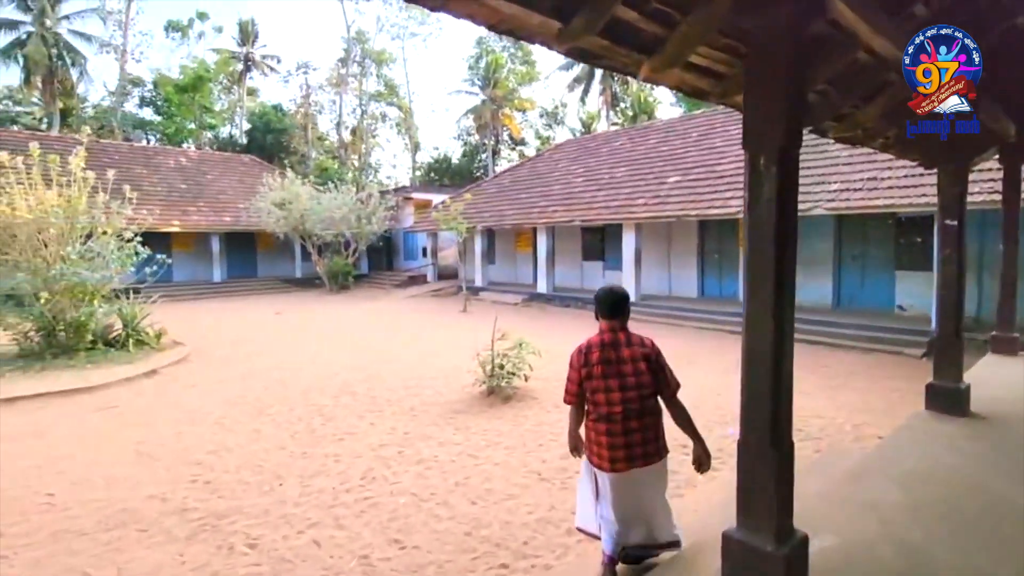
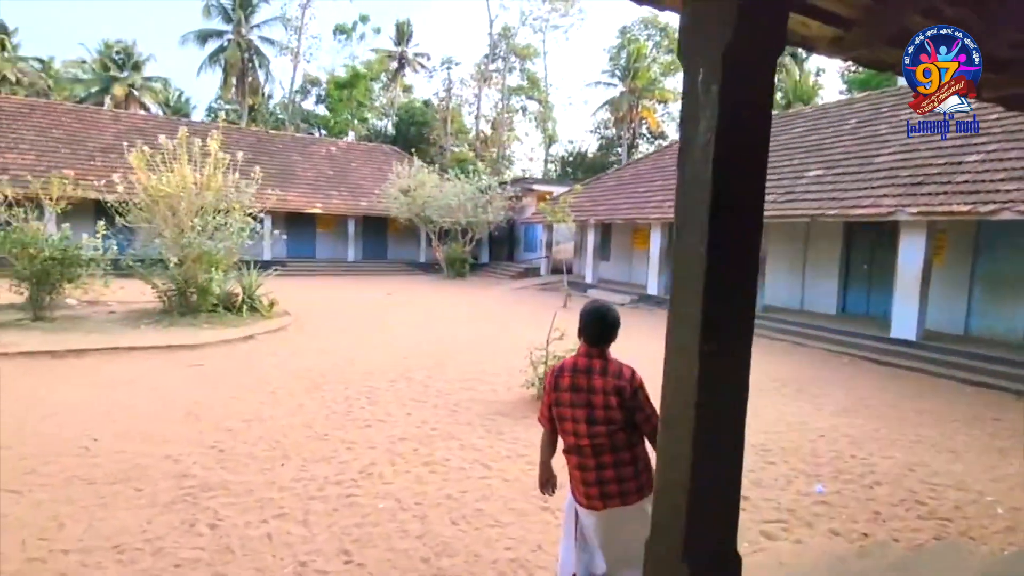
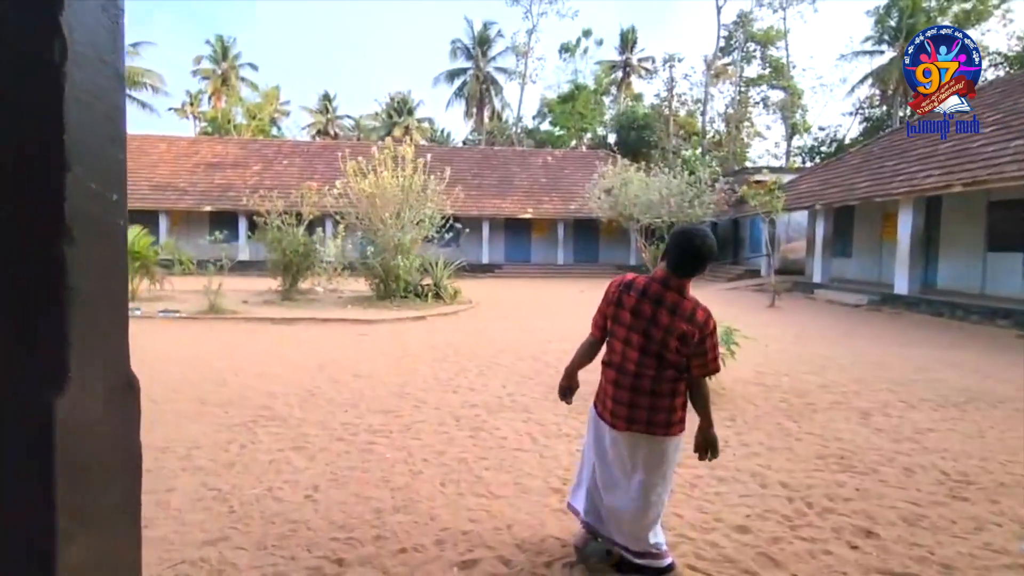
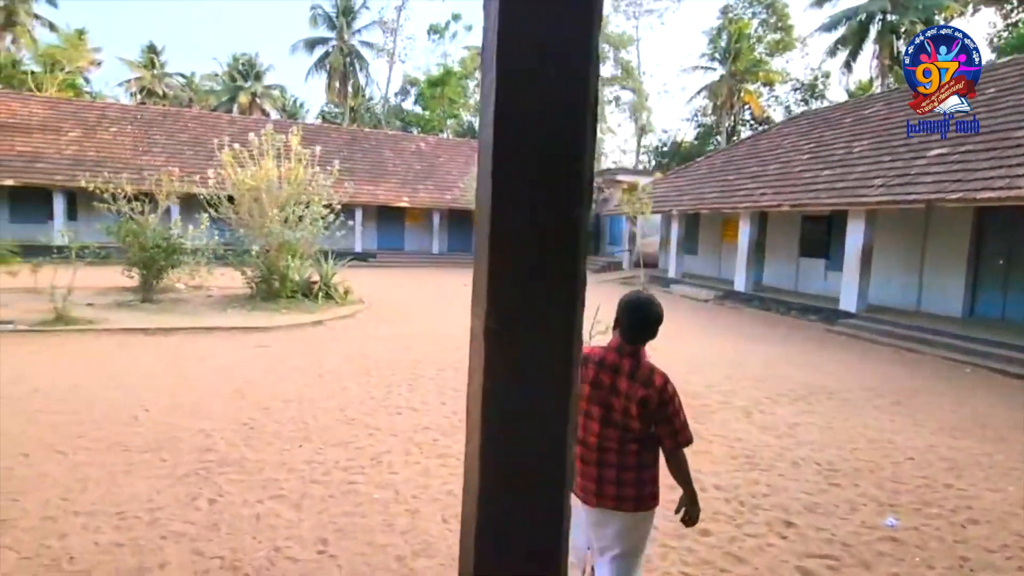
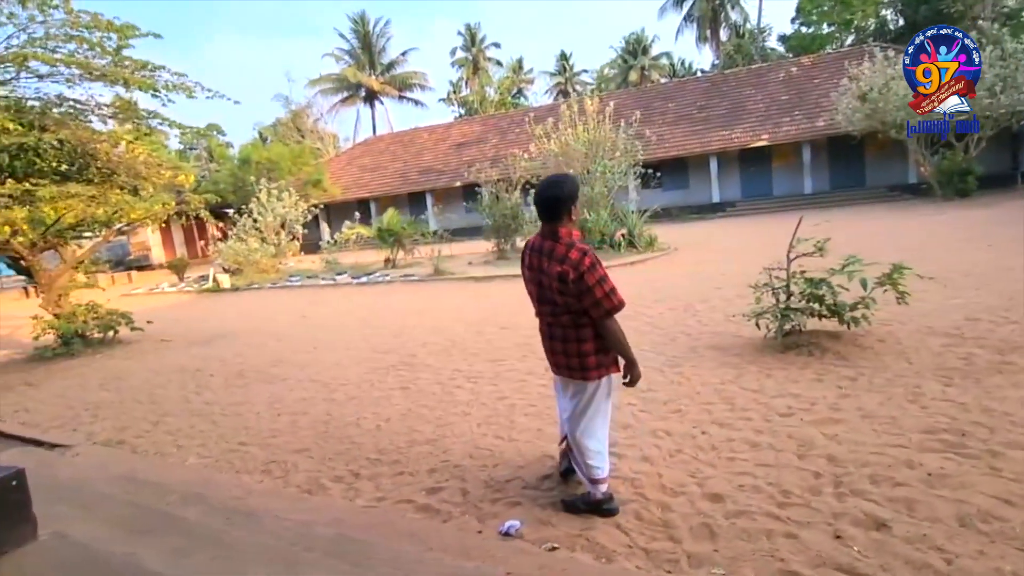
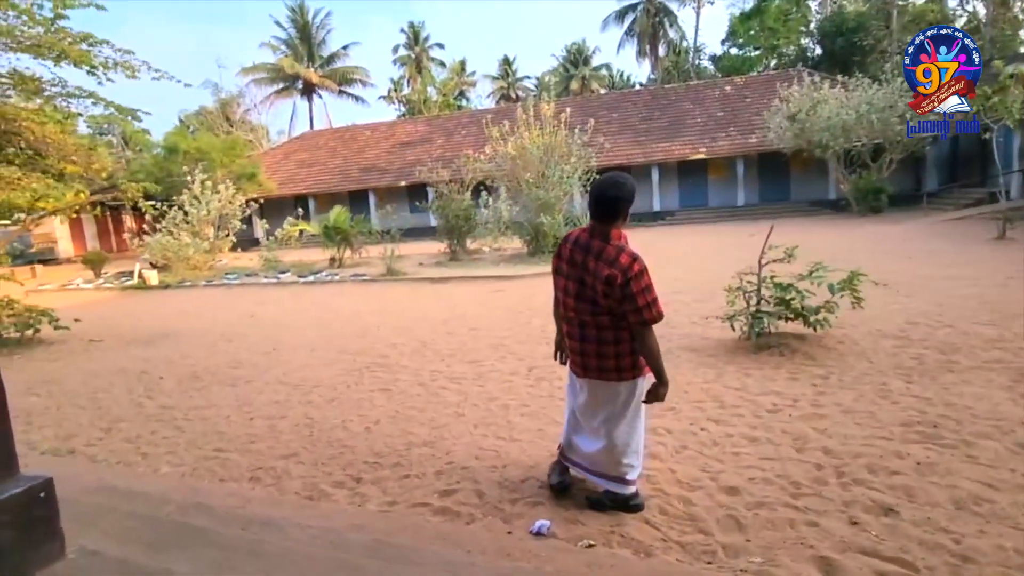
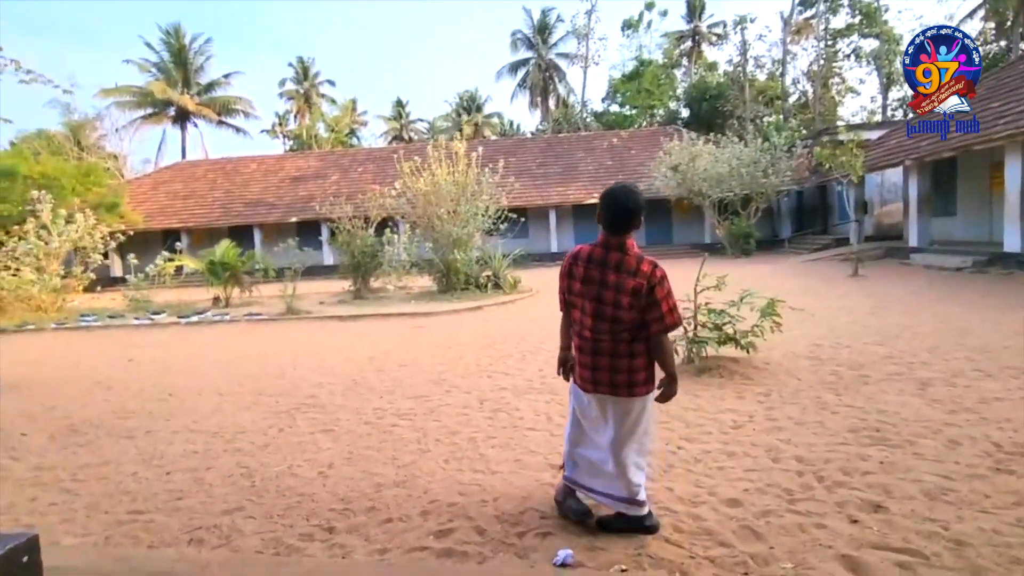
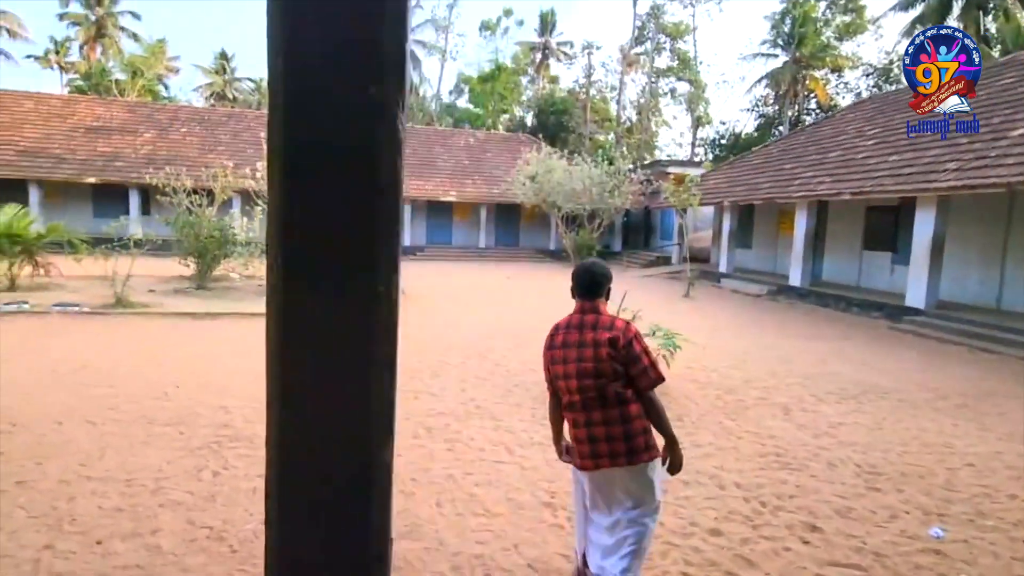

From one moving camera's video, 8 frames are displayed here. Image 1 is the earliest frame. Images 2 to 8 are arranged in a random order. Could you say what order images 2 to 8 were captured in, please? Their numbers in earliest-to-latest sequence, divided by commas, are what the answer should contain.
2, 4, 8, 3, 7, 6, 5
